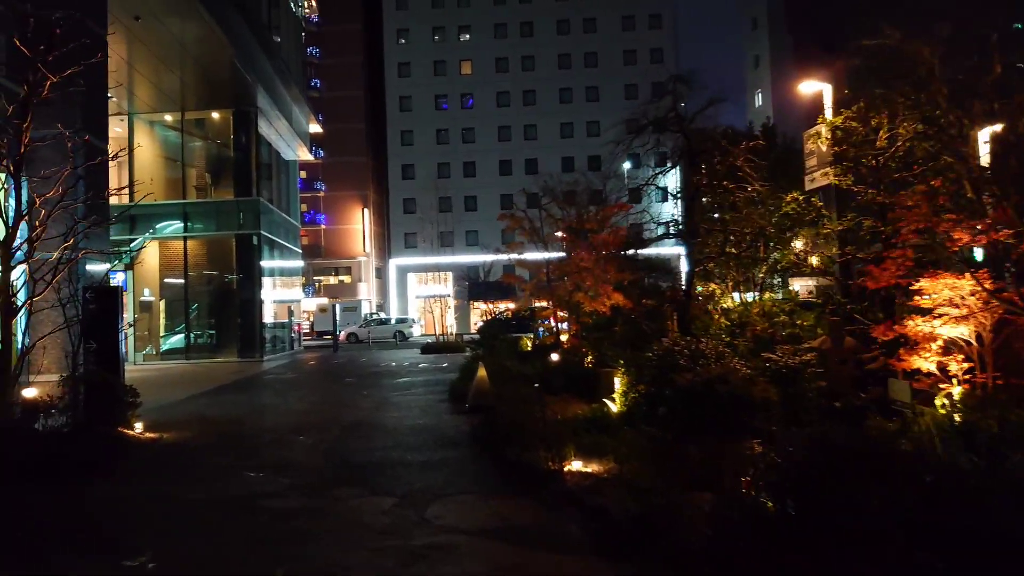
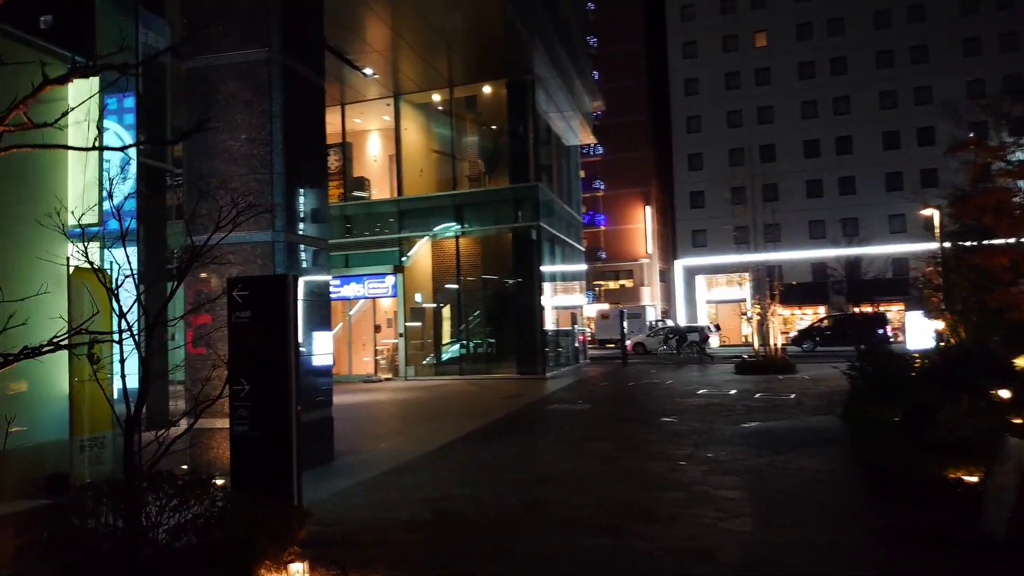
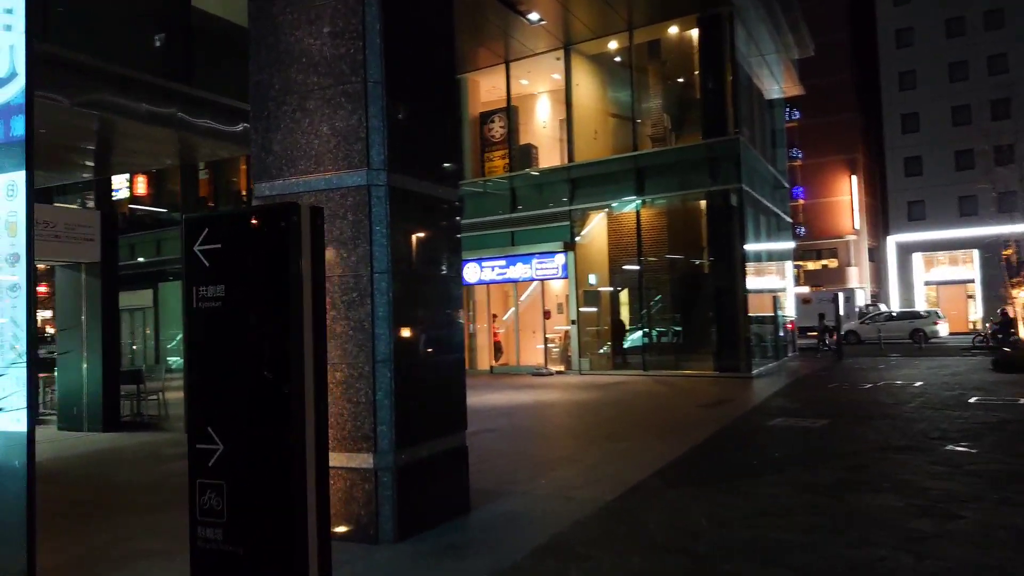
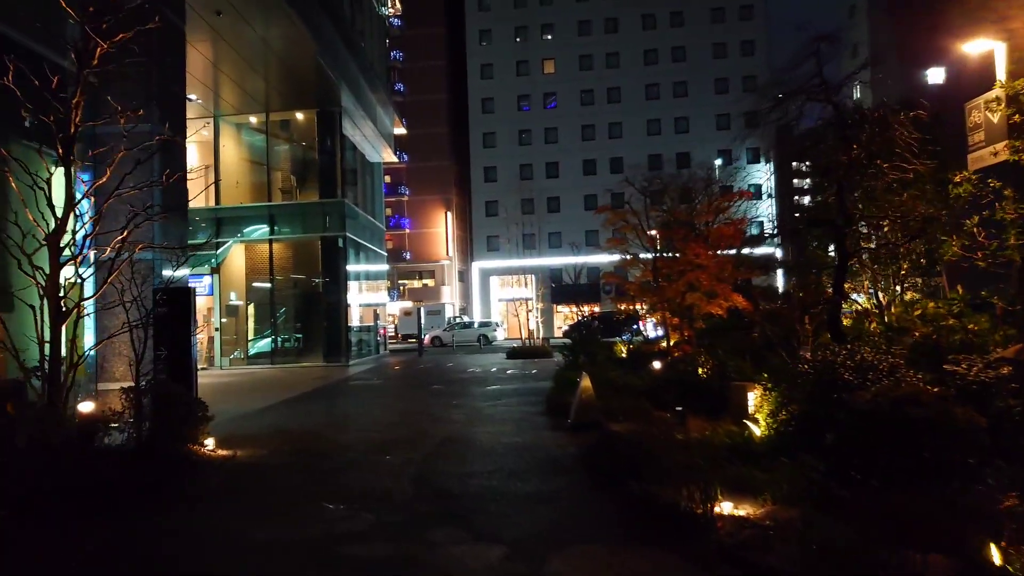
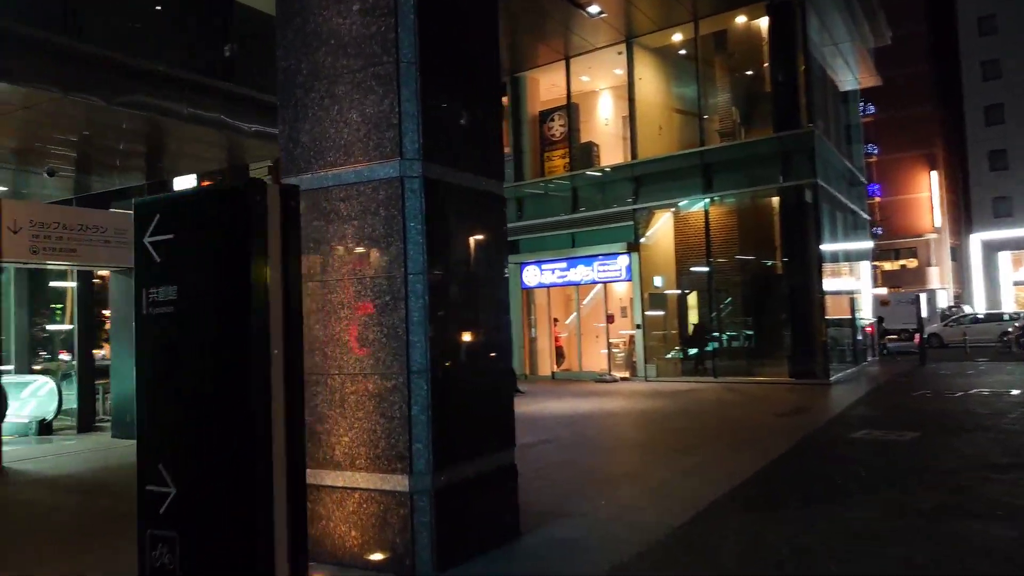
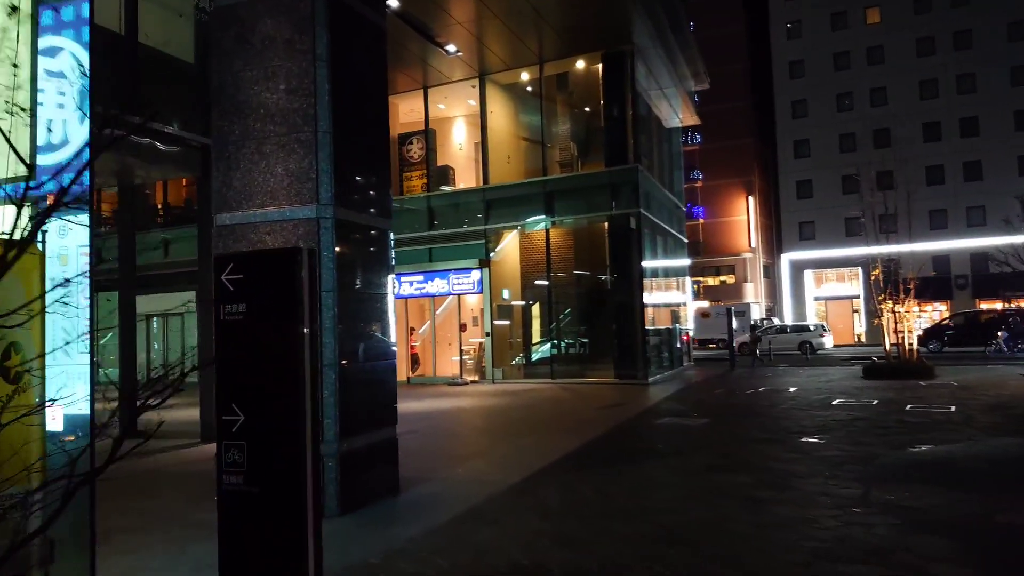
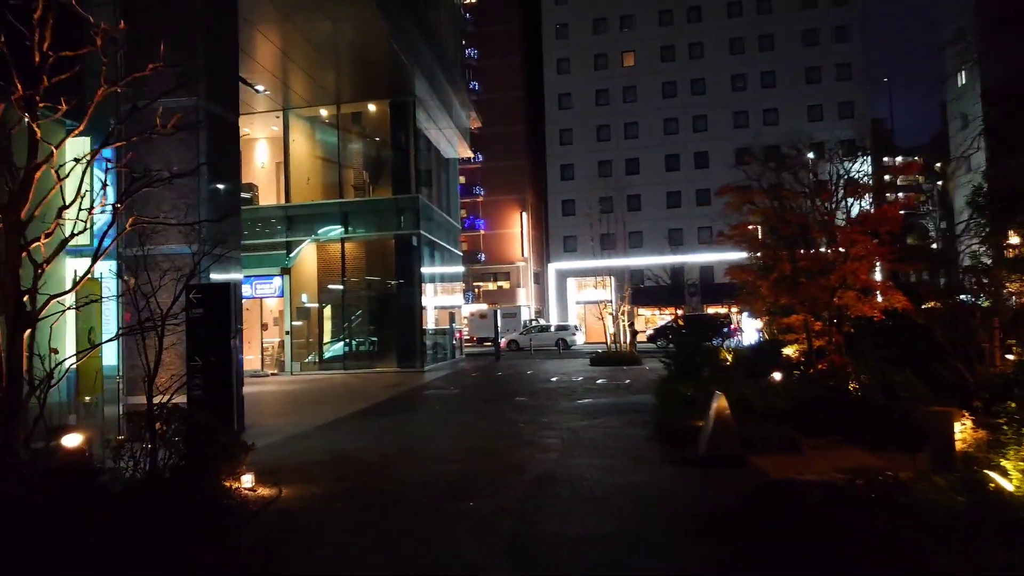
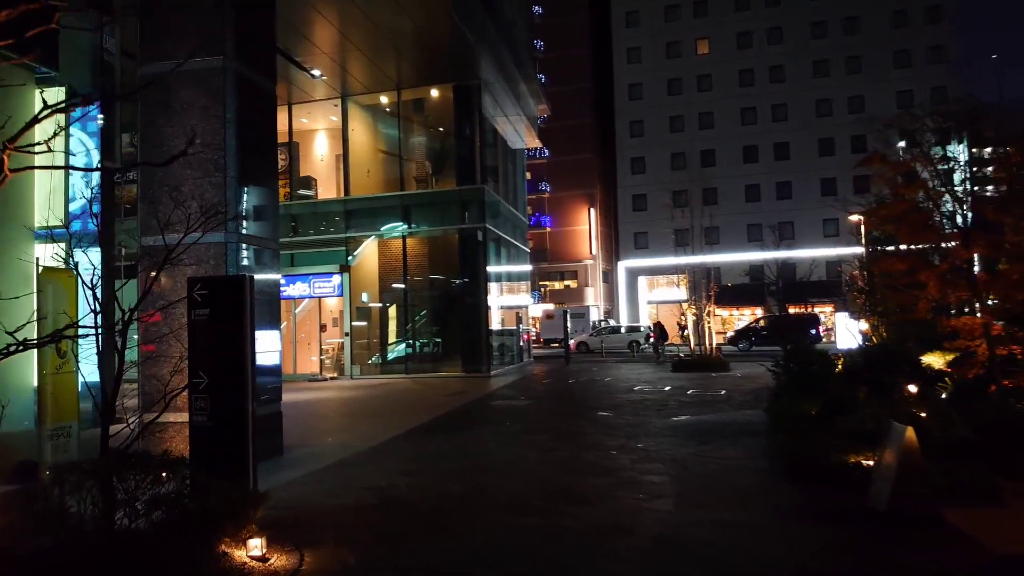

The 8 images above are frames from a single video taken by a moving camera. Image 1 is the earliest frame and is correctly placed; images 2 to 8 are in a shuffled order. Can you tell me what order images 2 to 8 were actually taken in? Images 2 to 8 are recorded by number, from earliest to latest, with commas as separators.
4, 7, 8, 2, 6, 3, 5
